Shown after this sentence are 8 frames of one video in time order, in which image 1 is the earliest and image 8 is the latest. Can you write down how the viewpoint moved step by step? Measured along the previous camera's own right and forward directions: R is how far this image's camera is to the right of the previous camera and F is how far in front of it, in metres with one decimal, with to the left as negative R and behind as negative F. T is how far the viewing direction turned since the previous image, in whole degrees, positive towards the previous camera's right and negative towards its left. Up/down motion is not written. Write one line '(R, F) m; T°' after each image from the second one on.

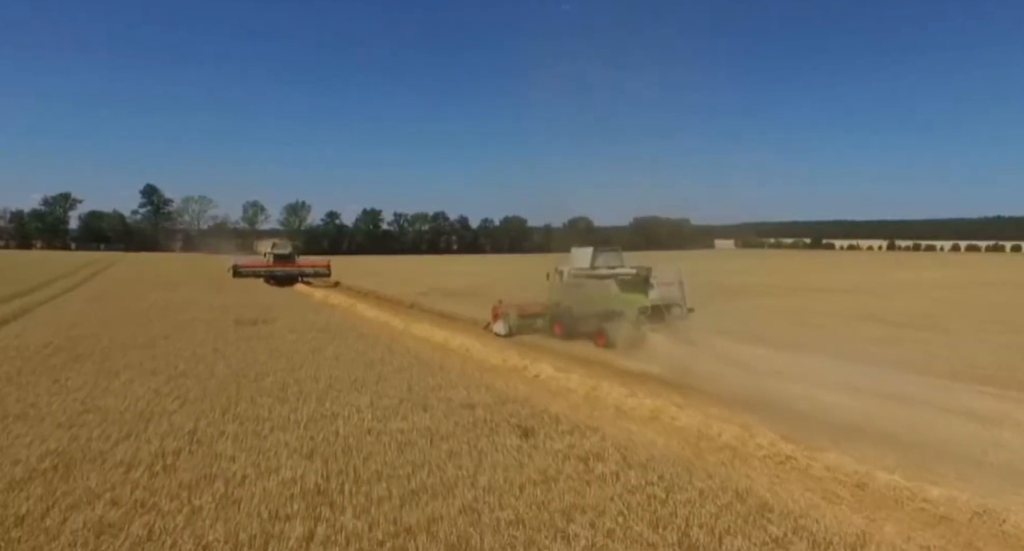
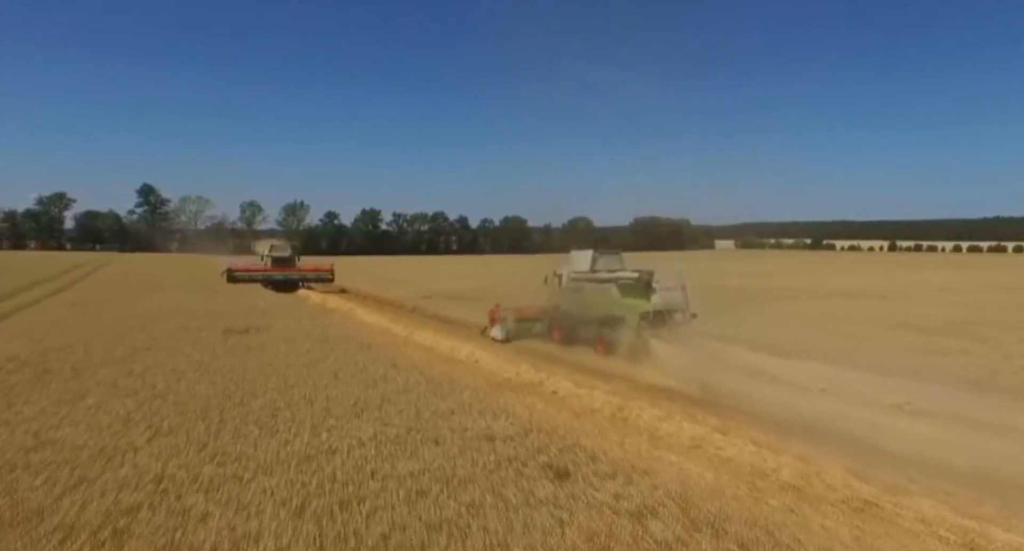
(-0.3, +1.2) m; 0°
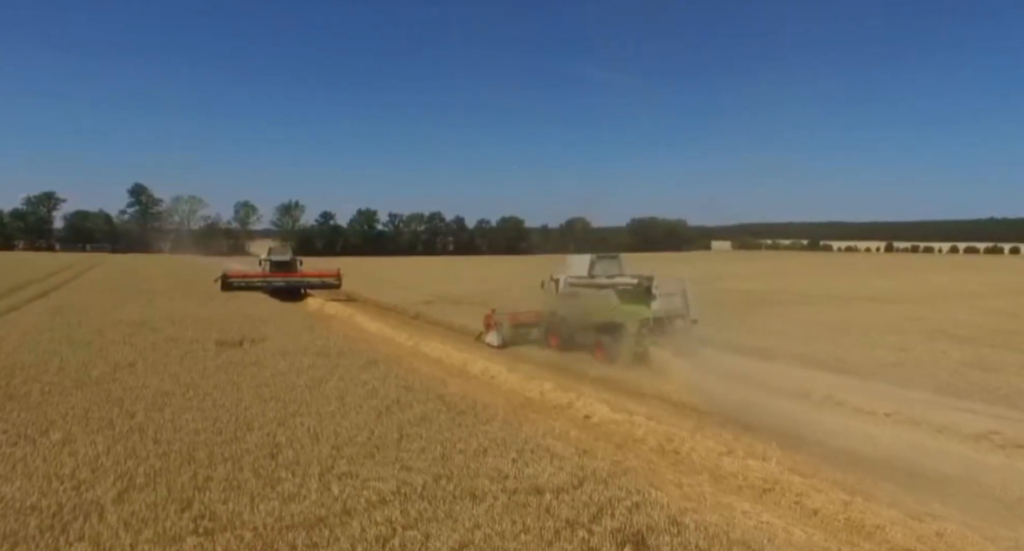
(-0.6, +1.4) m; 0°
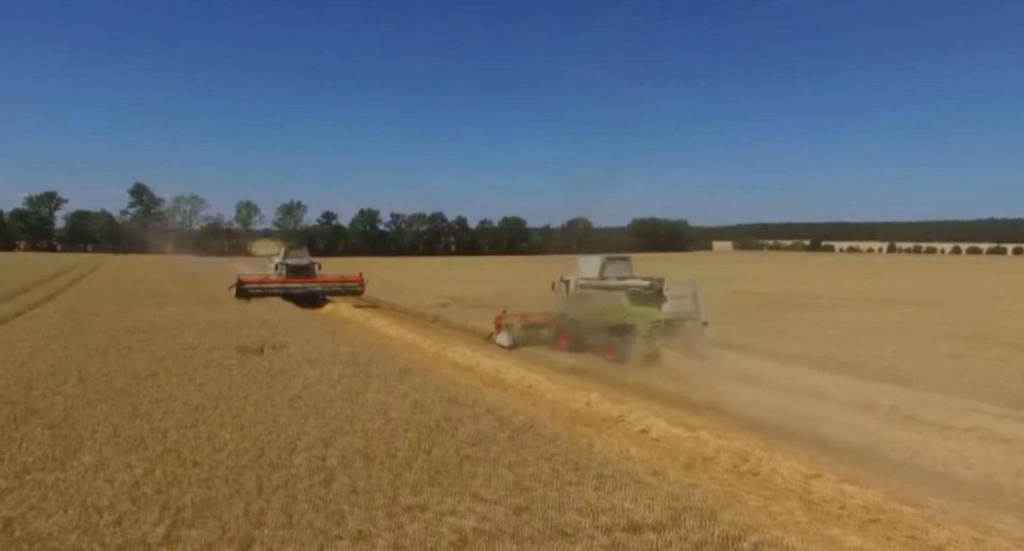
(-0.8, +0.7) m; 0°
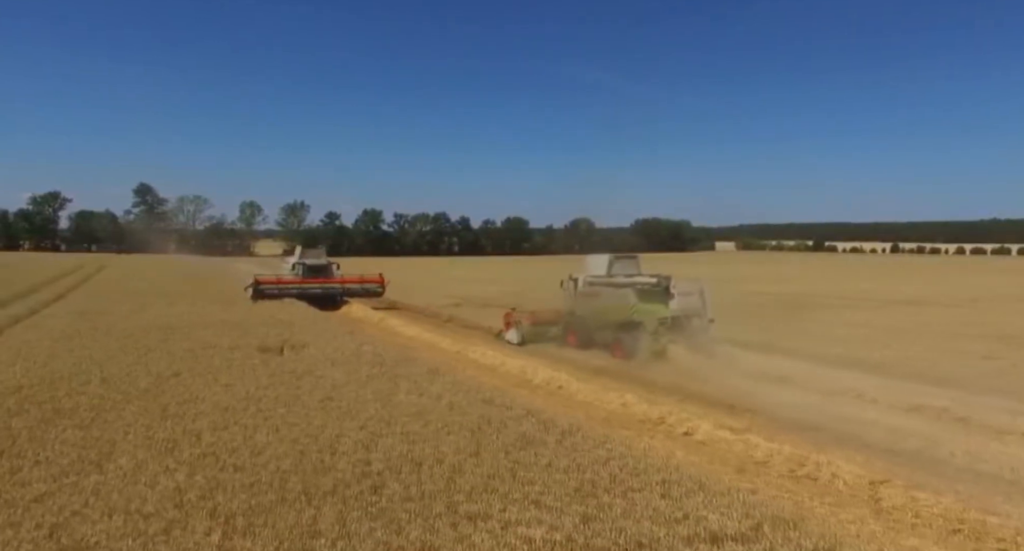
(-0.6, +0.3) m; 0°
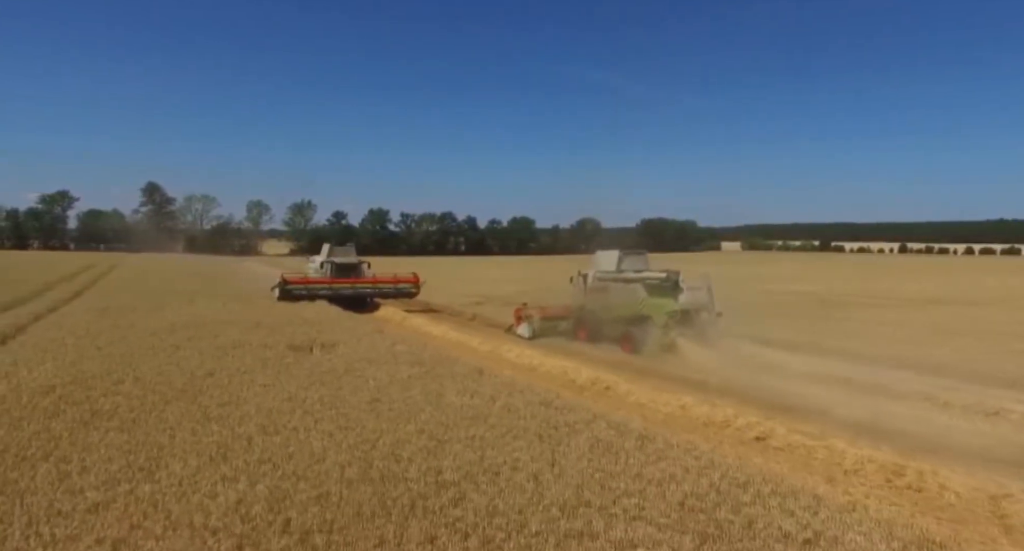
(-0.8, +0.6) m; 0°
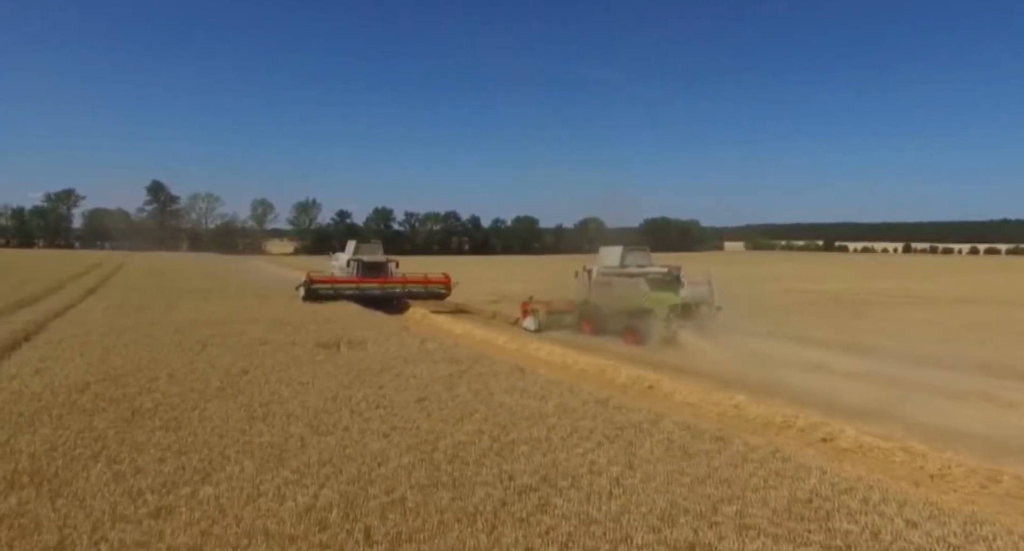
(-0.8, +0.4) m; 0°
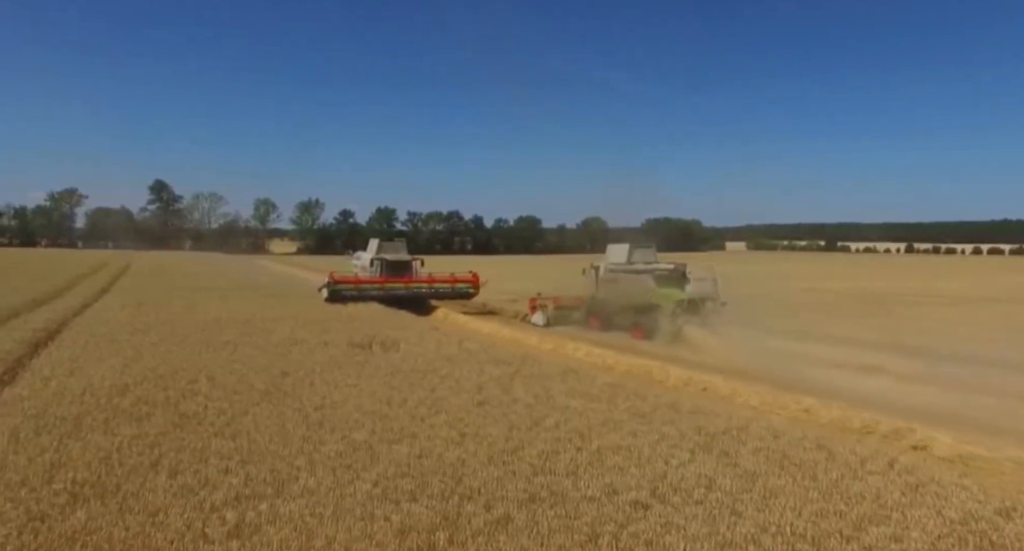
(-0.9, +0.6) m; 0°
